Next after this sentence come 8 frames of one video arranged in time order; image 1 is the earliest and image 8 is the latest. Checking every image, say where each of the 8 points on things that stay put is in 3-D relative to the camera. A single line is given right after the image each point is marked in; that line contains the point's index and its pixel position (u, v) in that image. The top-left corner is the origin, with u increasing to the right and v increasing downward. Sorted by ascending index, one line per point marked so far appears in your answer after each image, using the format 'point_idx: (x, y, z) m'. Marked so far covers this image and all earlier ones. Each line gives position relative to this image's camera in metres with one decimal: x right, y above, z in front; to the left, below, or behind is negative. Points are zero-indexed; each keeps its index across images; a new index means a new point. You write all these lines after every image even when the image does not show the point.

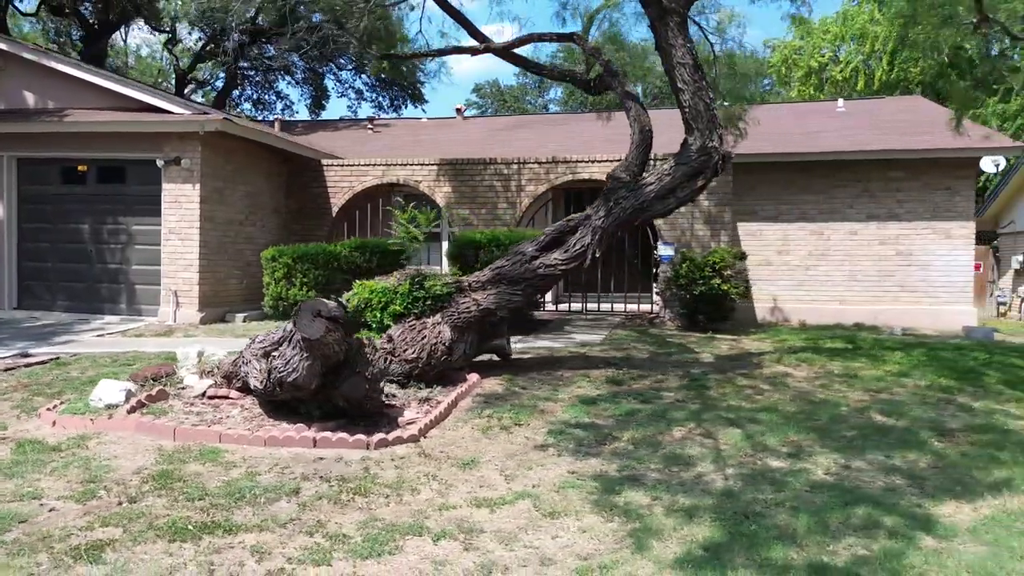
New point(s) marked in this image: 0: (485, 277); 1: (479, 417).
0: (-0.3, +0.1, +7.4) m
1: (-0.3, -1.0, +6.0) m
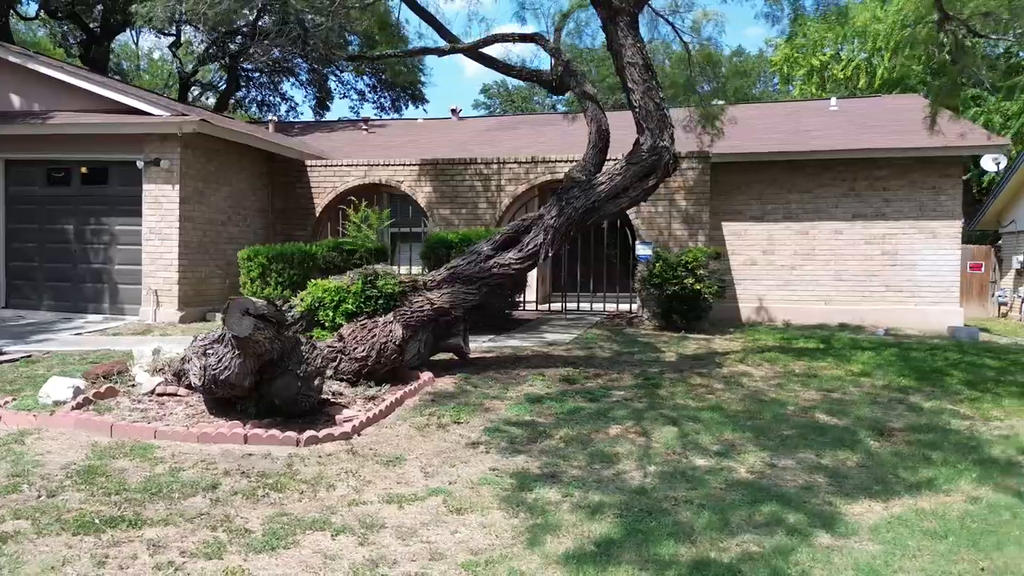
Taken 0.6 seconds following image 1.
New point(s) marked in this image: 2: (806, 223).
0: (-0.7, +0.1, +7.4) m
1: (-0.8, -1.0, +6.0) m
2: (+5.6, +1.2, +14.1) m
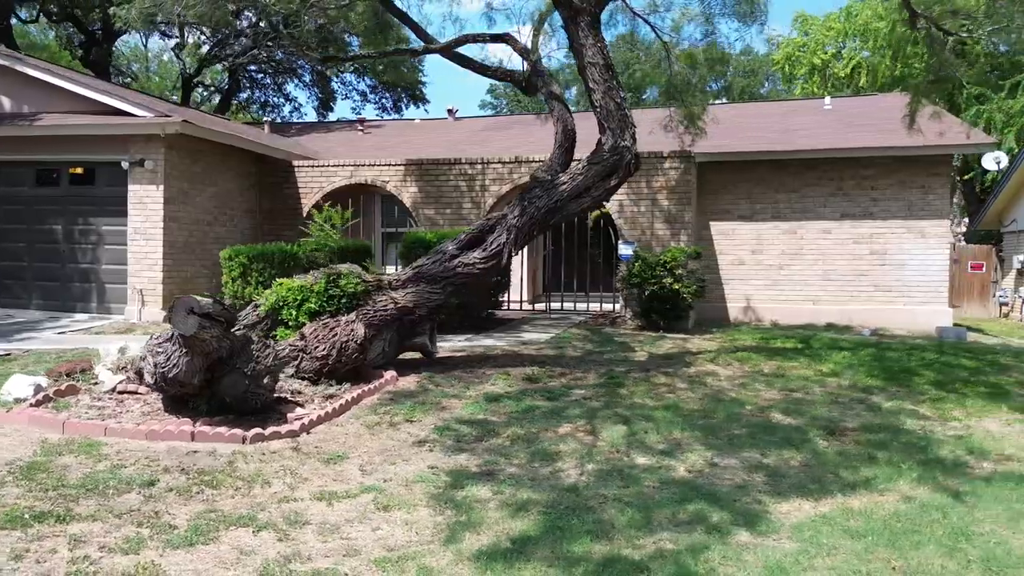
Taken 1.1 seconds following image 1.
0: (-1.1, +0.1, +7.5) m
1: (-1.1, -1.0, +6.1) m
2: (+5.3, +1.2, +14.1) m
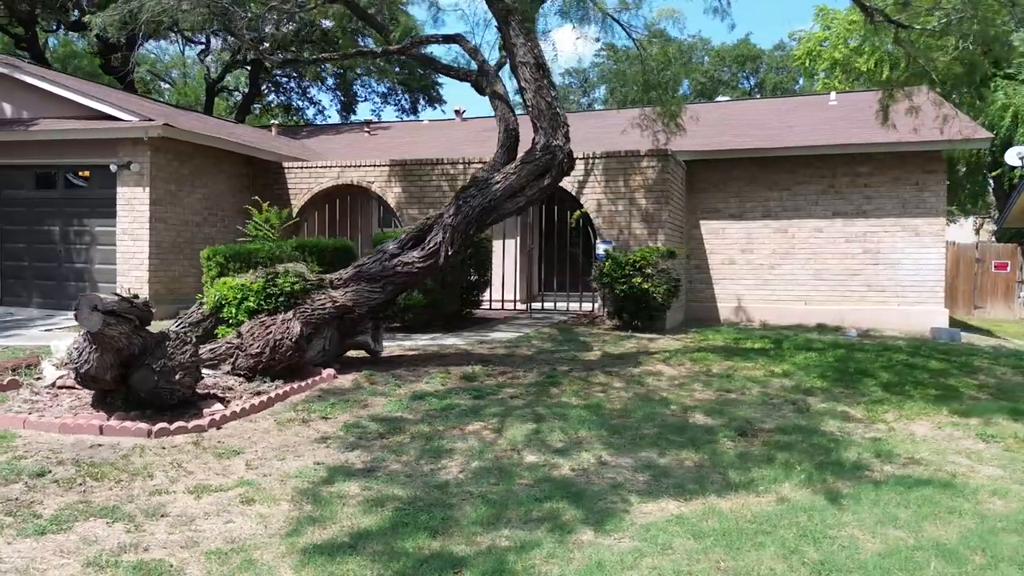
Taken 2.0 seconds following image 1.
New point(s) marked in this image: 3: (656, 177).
0: (-1.7, +0.1, +7.6) m
1: (-1.8, -1.0, +6.2) m
2: (+5.0, +1.2, +13.8) m
3: (+2.3, +1.7, +11.7) m
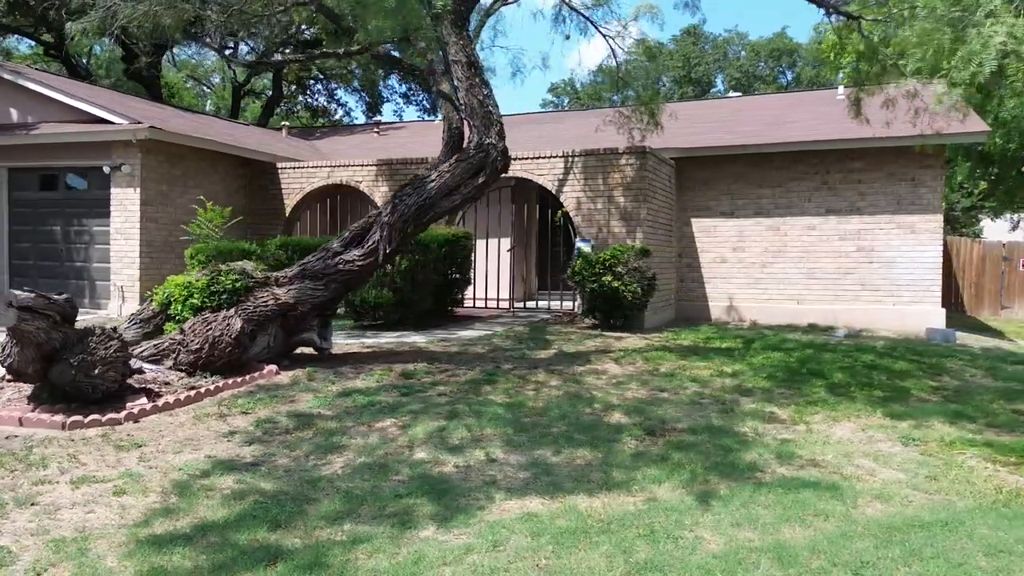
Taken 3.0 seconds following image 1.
0: (-2.3, +0.1, +7.7) m
1: (-2.5, -1.0, +6.3) m
2: (+4.8, +1.3, +13.6) m
3: (+1.9, +1.8, +11.6) m
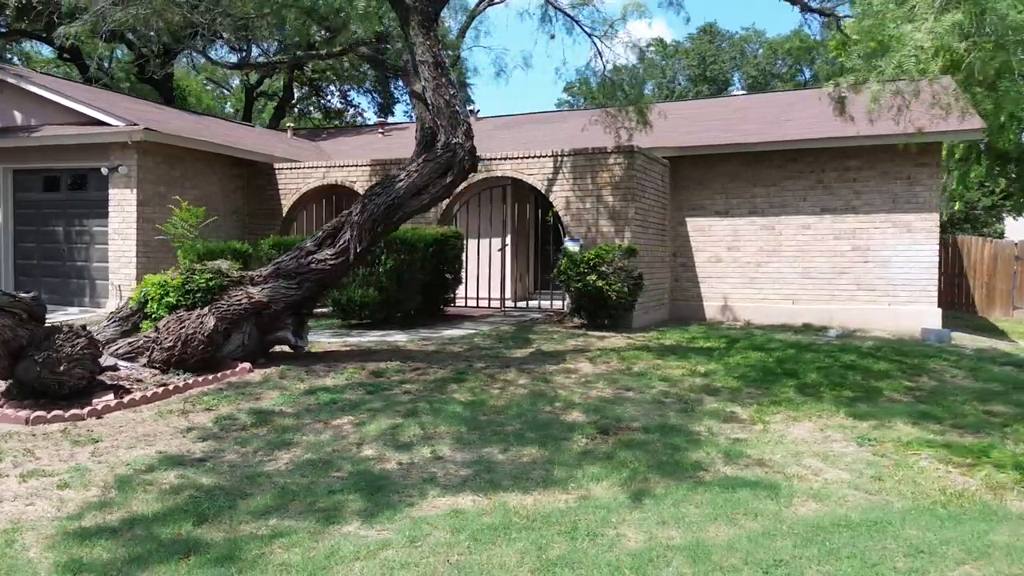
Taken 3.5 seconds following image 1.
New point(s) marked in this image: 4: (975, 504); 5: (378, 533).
0: (-2.6, +0.2, +7.8) m
1: (-2.8, -1.0, +6.5) m
2: (+4.7, +1.3, +13.5) m
3: (+1.7, +1.8, +11.6) m
4: (+2.8, -1.3, +4.5) m
5: (-0.7, -1.3, +3.8) m
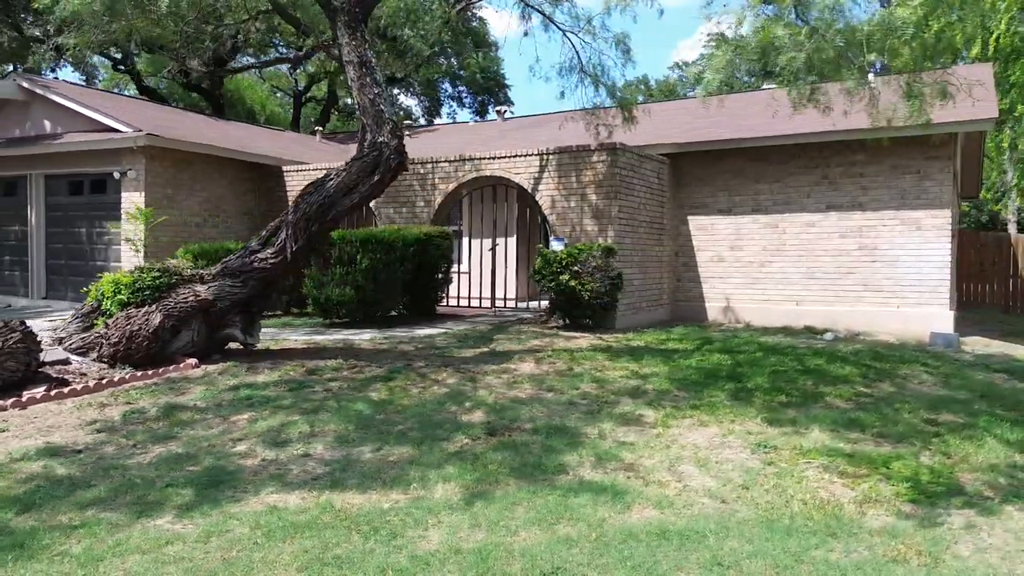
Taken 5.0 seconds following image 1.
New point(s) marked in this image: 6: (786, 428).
0: (-3.2, +0.2, +8.0) m
1: (-3.6, -1.0, +6.7) m
2: (+4.6, +1.3, +13.0) m
3: (+1.4, +1.8, +11.4) m
4: (+1.8, -1.3, +4.2) m
5: (-1.7, -1.2, +3.9) m
6: (+2.2, -1.1, +5.9) m
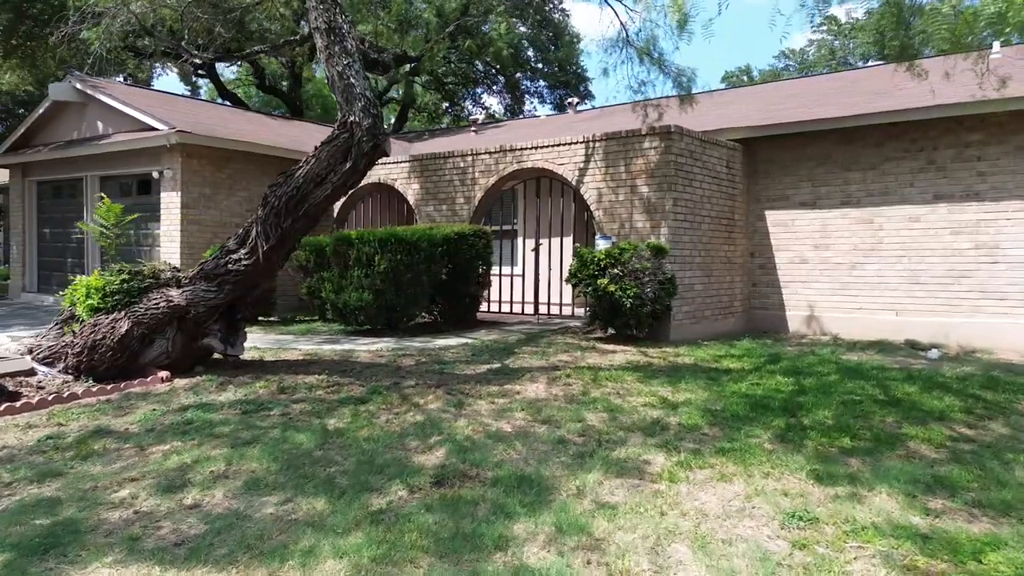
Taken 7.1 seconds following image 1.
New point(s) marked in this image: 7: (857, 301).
0: (-3.1, +0.1, +7.2) m
1: (-3.7, -1.0, +5.9) m
2: (+5.3, +1.2, +11.0) m
3: (+1.9, +1.7, +9.9) m
4: (+1.3, -1.3, +2.7) m
5: (-2.2, -1.3, +2.9) m
6: (+1.9, -1.2, +4.3) m
7: (+5.1, -0.2, +11.1) m
